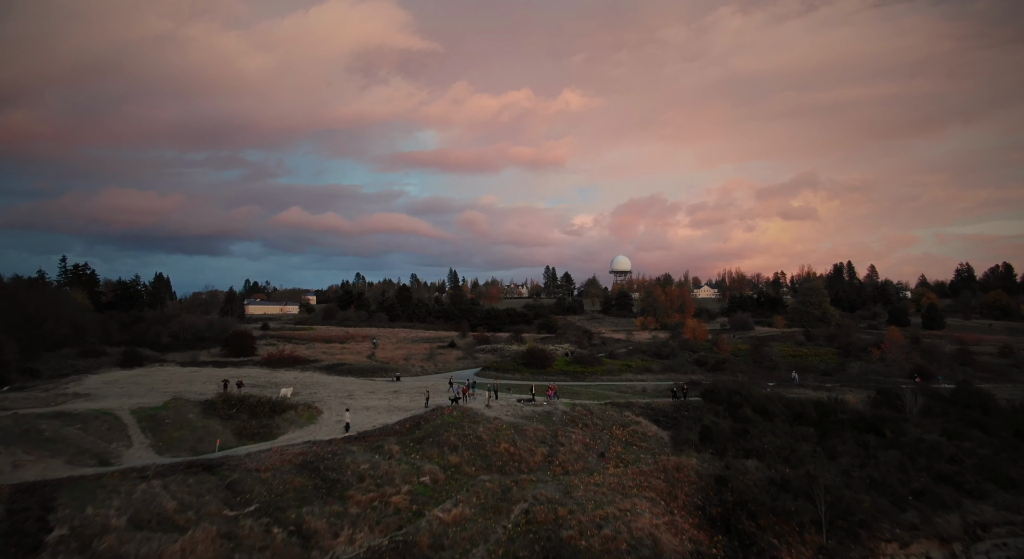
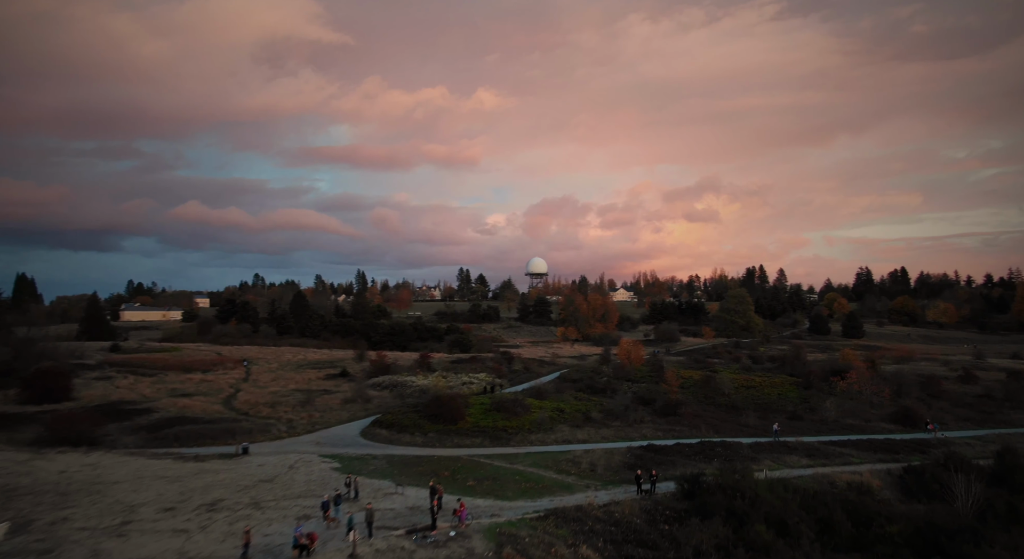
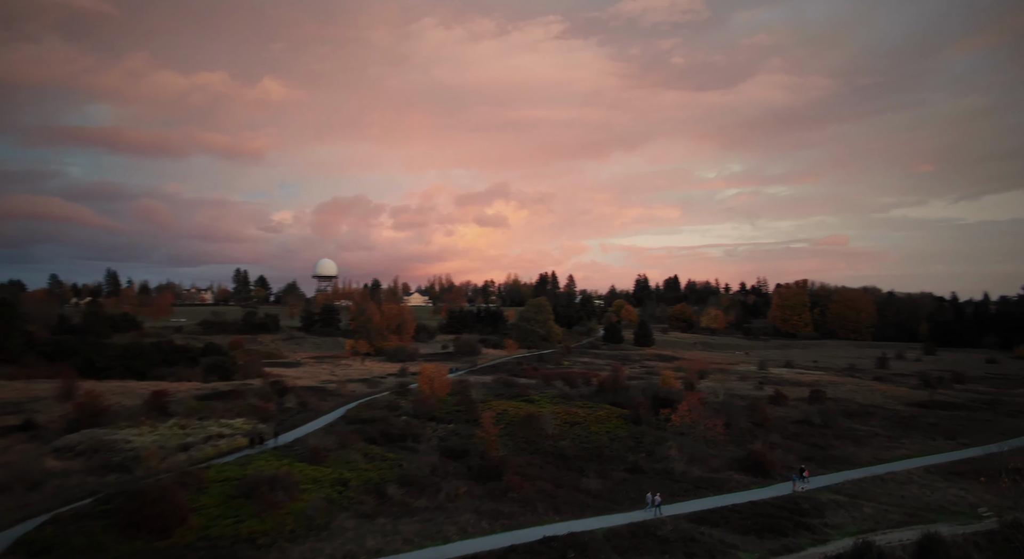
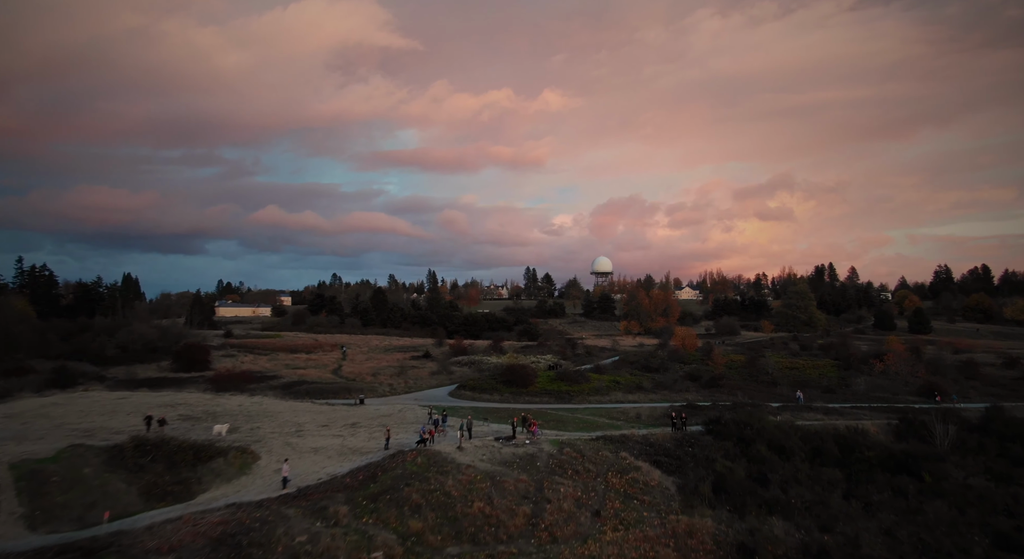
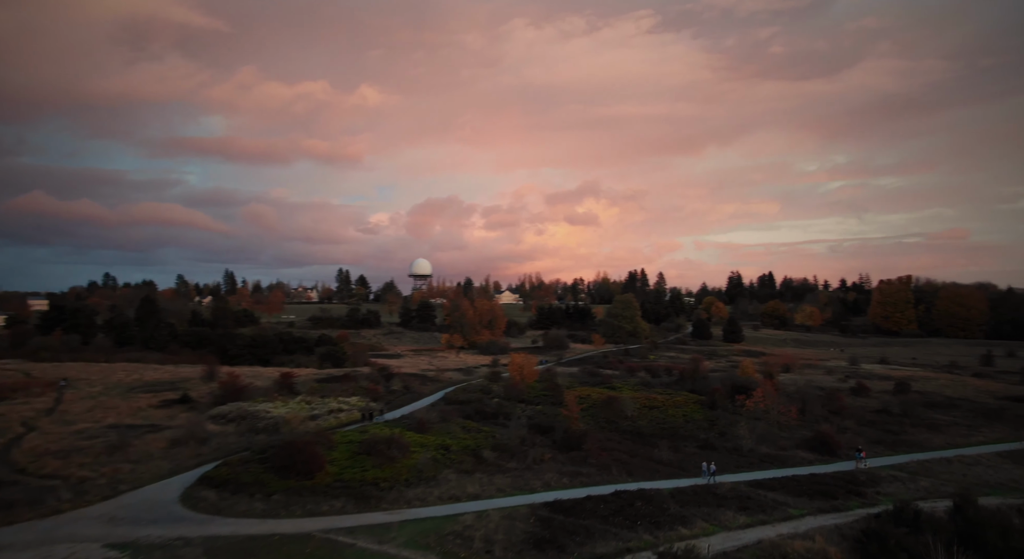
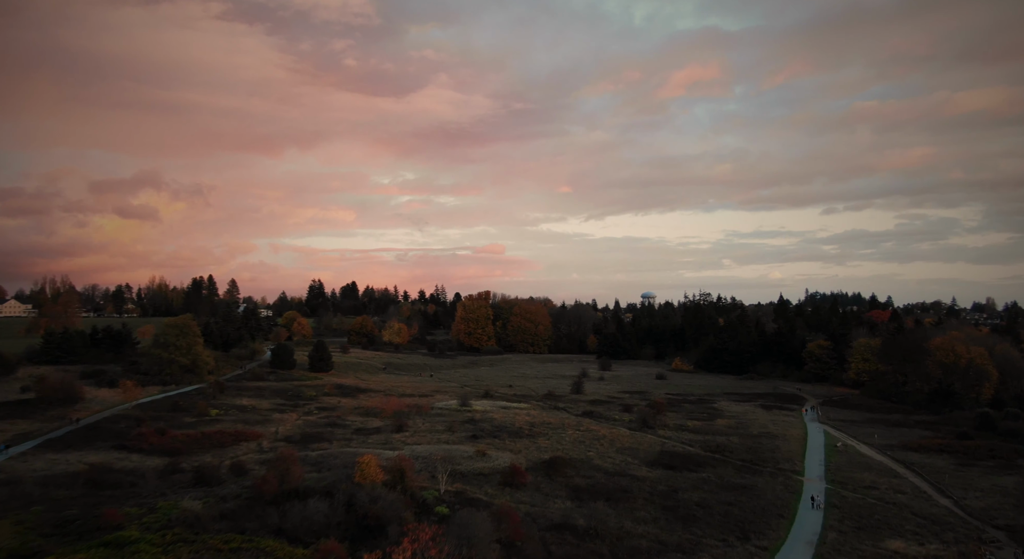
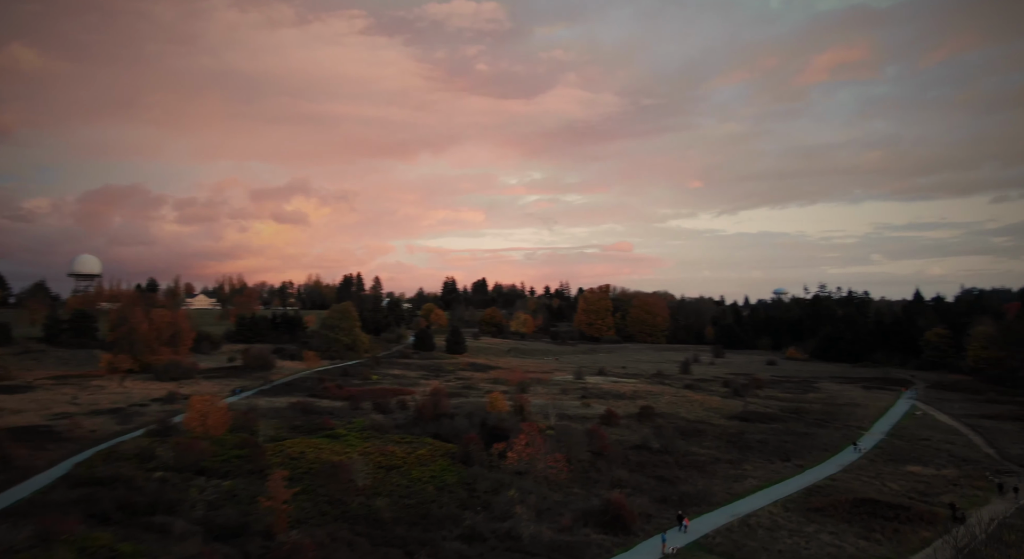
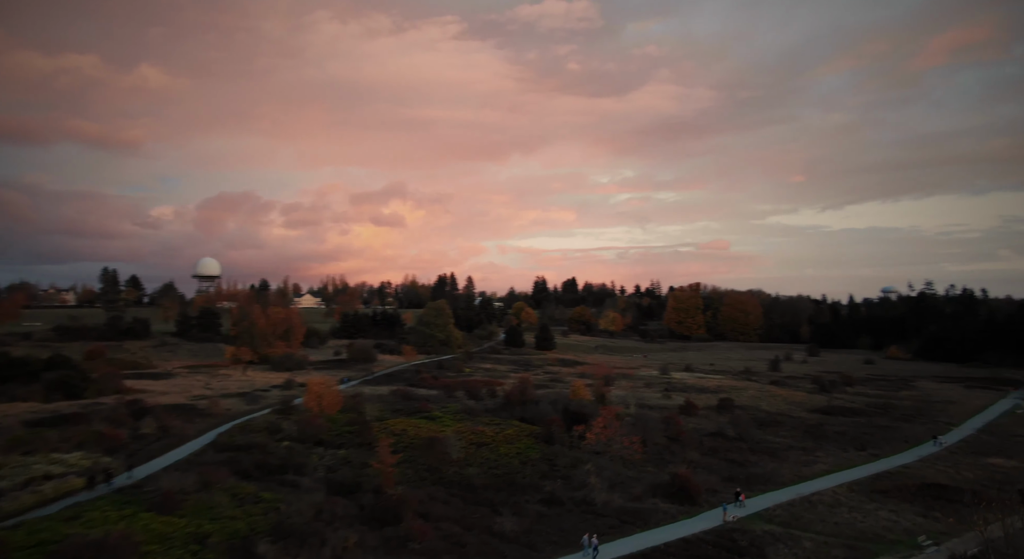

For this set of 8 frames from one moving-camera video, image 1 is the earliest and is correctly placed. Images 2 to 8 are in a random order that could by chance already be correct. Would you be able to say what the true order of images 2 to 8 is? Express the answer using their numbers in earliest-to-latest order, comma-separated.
4, 2, 5, 3, 8, 7, 6
